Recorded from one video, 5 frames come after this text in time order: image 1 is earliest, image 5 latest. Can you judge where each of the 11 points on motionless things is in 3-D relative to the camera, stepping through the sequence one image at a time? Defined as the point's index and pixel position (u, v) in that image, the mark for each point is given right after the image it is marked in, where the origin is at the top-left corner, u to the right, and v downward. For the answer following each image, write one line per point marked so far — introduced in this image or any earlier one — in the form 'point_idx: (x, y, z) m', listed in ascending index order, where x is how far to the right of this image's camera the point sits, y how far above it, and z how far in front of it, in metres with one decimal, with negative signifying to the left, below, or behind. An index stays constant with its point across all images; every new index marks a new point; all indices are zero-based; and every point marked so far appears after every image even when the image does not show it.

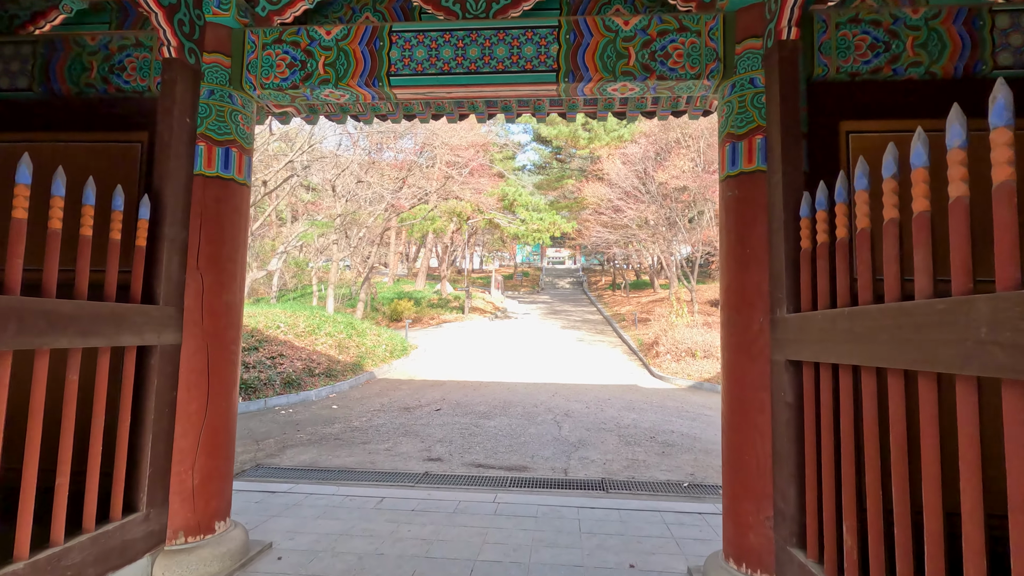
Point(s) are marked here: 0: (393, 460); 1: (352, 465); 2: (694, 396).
0: (-1.3, -1.8, +5.7) m
1: (-1.7, -1.8, +5.6) m
2: (+3.4, -2.0, +10.0) m
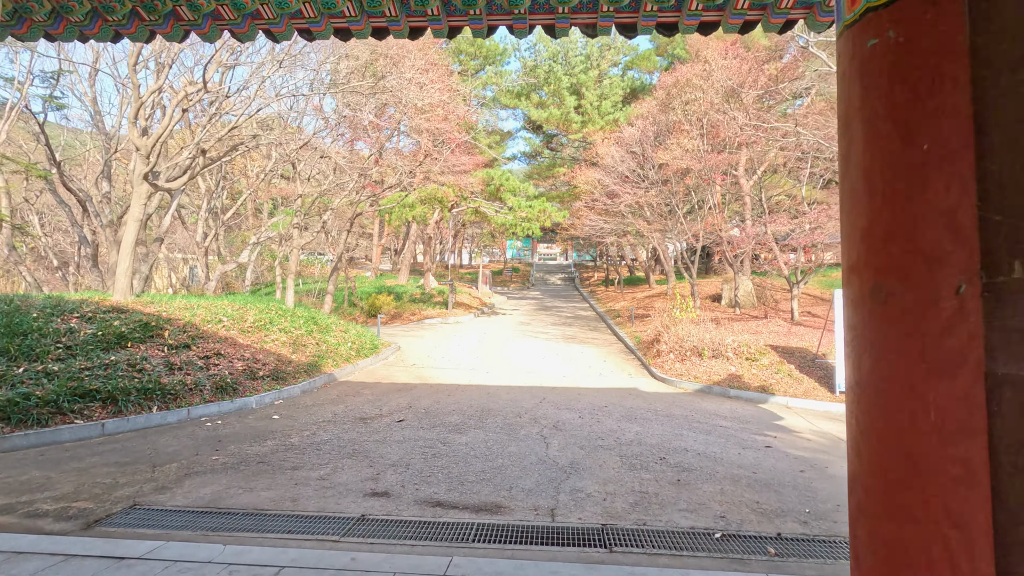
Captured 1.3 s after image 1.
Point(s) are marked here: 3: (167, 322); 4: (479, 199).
0: (-1.5, -1.7, +4.3) m
1: (-1.9, -1.7, +4.1) m
2: (+3.1, -1.8, +8.6) m
3: (-5.2, -0.5, +8.2) m
4: (-1.1, +3.0, +18.1) m
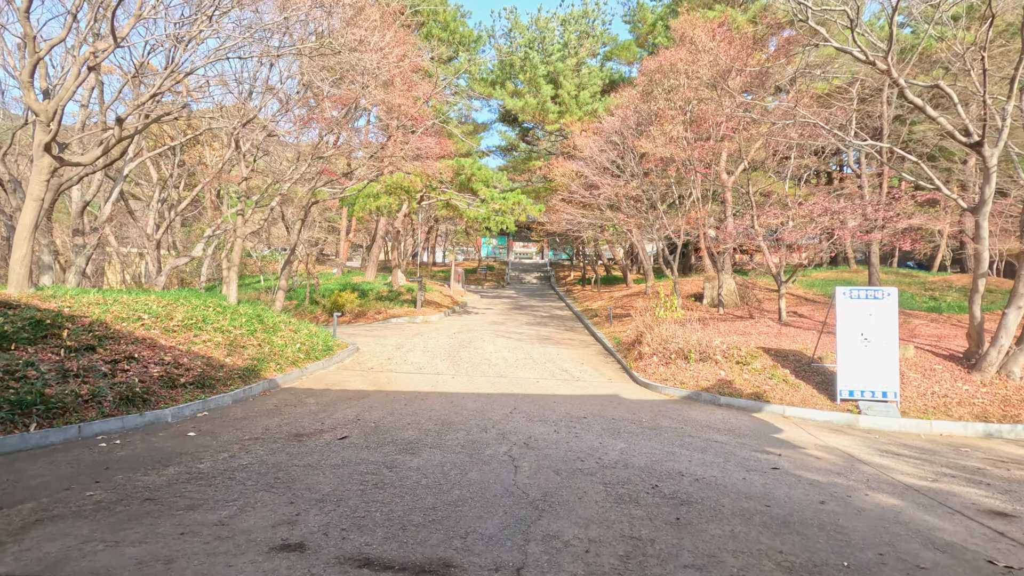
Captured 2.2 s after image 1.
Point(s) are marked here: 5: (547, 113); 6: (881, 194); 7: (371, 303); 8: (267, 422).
0: (-1.8, -1.6, +3.2) m
1: (-2.2, -1.6, +3.0) m
2: (+2.6, -1.8, +7.7) m
3: (-5.7, -0.4, +6.9) m
4: (-2.0, +3.1, +17.1) m
5: (+1.3, +6.4, +19.8) m
6: (+9.1, +2.3, +13.3) m
7: (-5.1, -0.5, +19.4) m
8: (-2.9, -1.6, +6.5) m
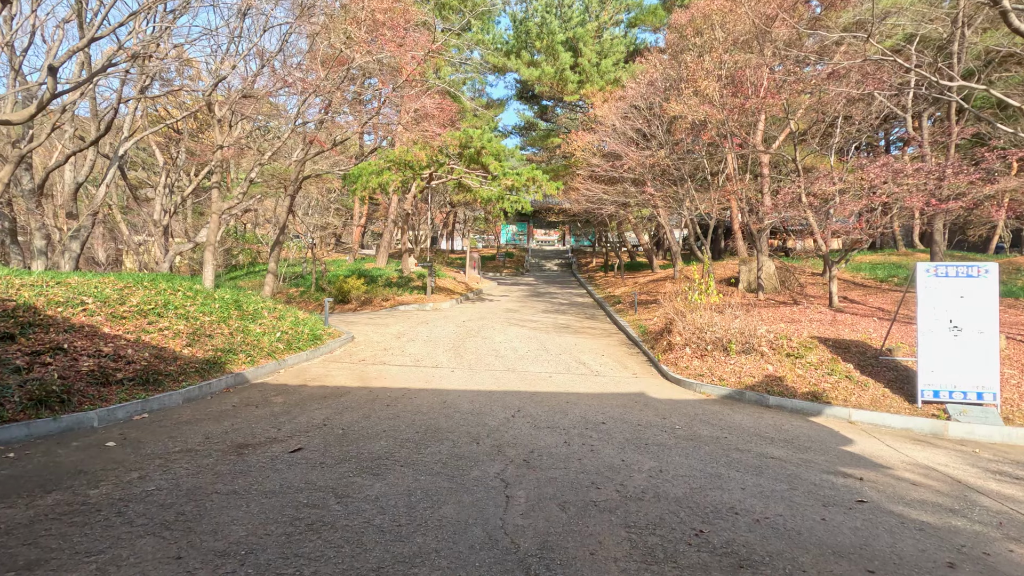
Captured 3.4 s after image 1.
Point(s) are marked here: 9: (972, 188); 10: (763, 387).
0: (-1.9, -1.4, +2.0) m
1: (-2.3, -1.4, +1.8) m
2: (+2.6, -1.5, +6.3) m
3: (-5.6, -0.2, +5.8) m
4: (-1.5, +3.5, +15.7) m
5: (+1.8, +6.9, +18.3) m
6: (+9.3, +2.7, +11.5) m
7: (-4.5, 0.0, +18.3) m
8: (-2.9, -1.4, +5.3) m
9: (+9.5, +2.0, +11.1) m
10: (+3.3, -1.3, +7.1) m
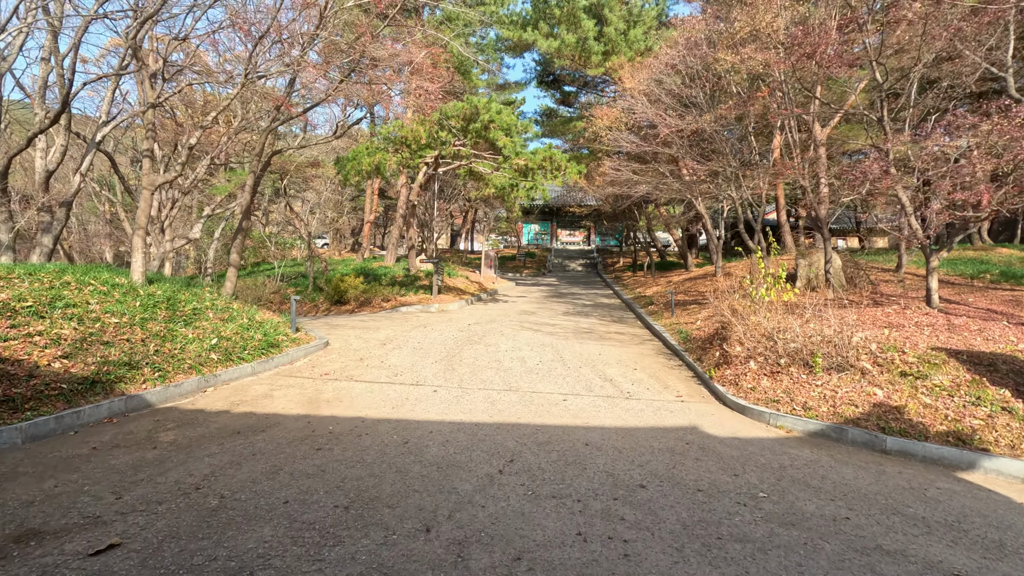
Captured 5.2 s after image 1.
0: (-2.2, -1.3, 0.0) m
1: (-2.6, -1.3, -0.1) m
2: (+2.6, -1.4, +4.1) m
3: (-5.7, -0.1, +4.0) m
4: (-1.1, +3.6, +13.8) m
5: (+2.3, +6.9, +16.2) m
6: (+9.5, +2.8, +9.0) m
7: (-4.0, 0.0, +16.5) m
8: (-3.1, -1.3, +3.4) m
9: (+9.6, +2.1, +8.6) m
10: (+3.3, -1.2, +4.9) m
